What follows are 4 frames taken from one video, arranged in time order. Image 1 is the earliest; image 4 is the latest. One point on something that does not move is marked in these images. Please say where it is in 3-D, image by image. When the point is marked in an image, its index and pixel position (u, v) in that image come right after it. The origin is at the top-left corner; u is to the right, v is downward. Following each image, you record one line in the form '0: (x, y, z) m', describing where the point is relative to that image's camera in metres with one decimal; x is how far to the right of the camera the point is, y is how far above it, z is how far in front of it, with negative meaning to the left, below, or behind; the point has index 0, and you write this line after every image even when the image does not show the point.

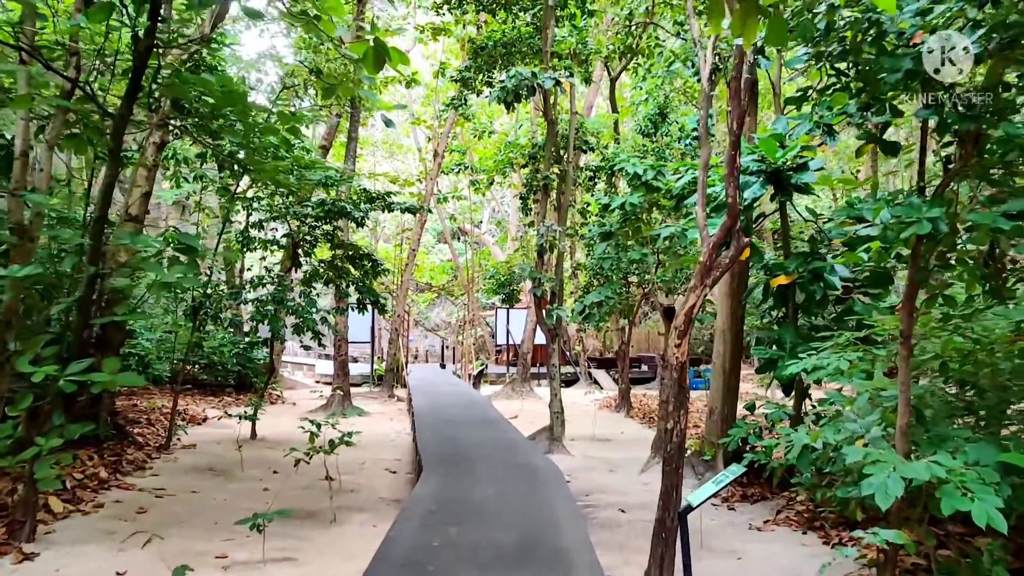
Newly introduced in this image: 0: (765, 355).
0: (+1.3, -0.3, +4.5) m
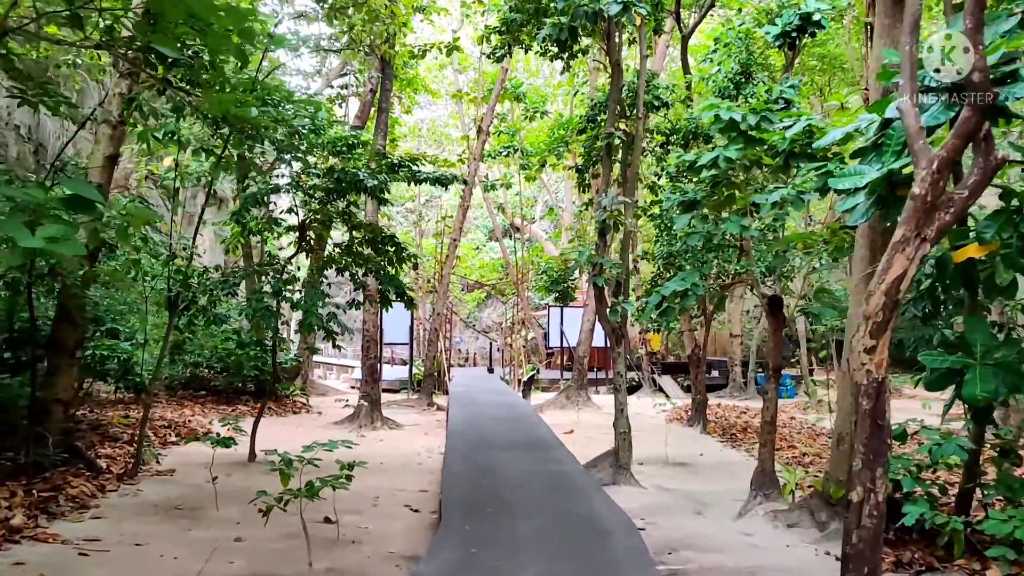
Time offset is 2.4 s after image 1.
0: (+1.5, -0.3, +3.0) m
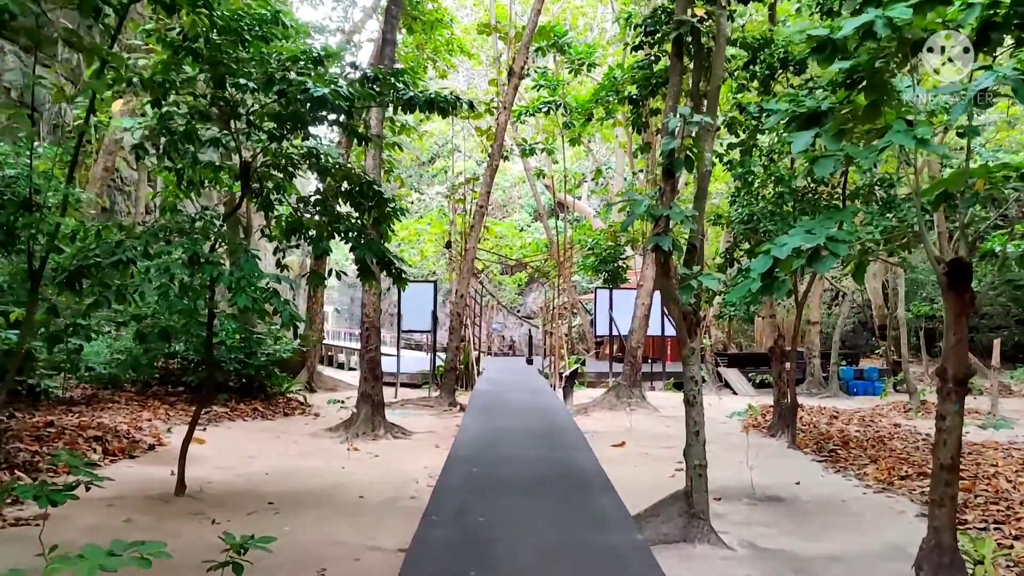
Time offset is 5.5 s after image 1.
0: (+1.4, -0.2, +1.3) m
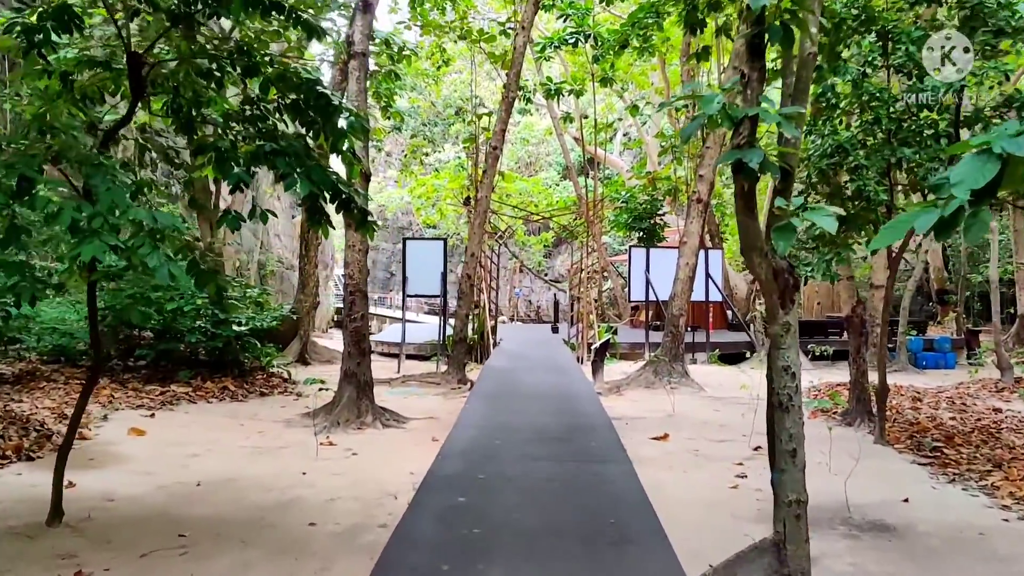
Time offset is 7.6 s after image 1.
0: (+1.4, -0.1, -0.1) m
